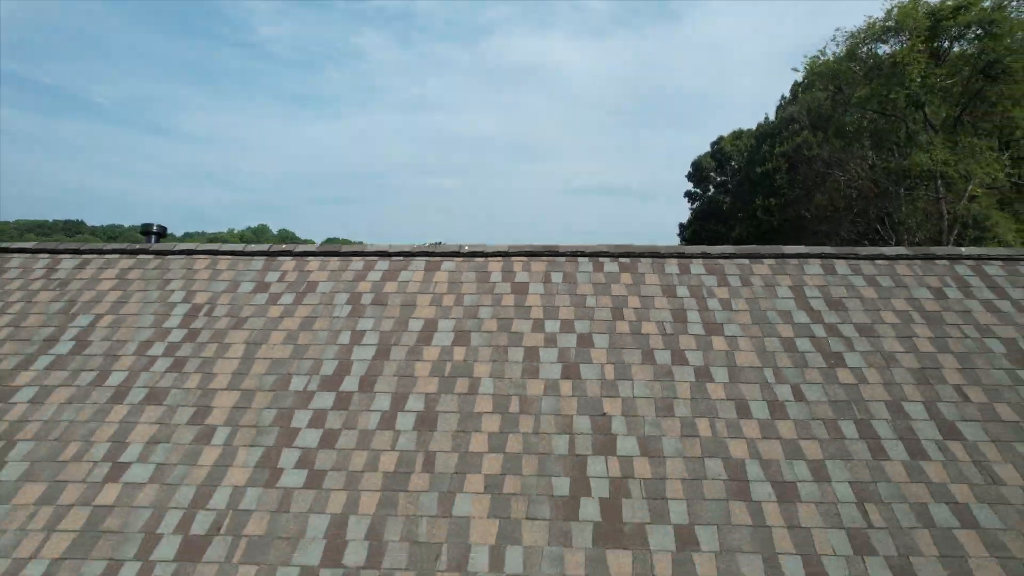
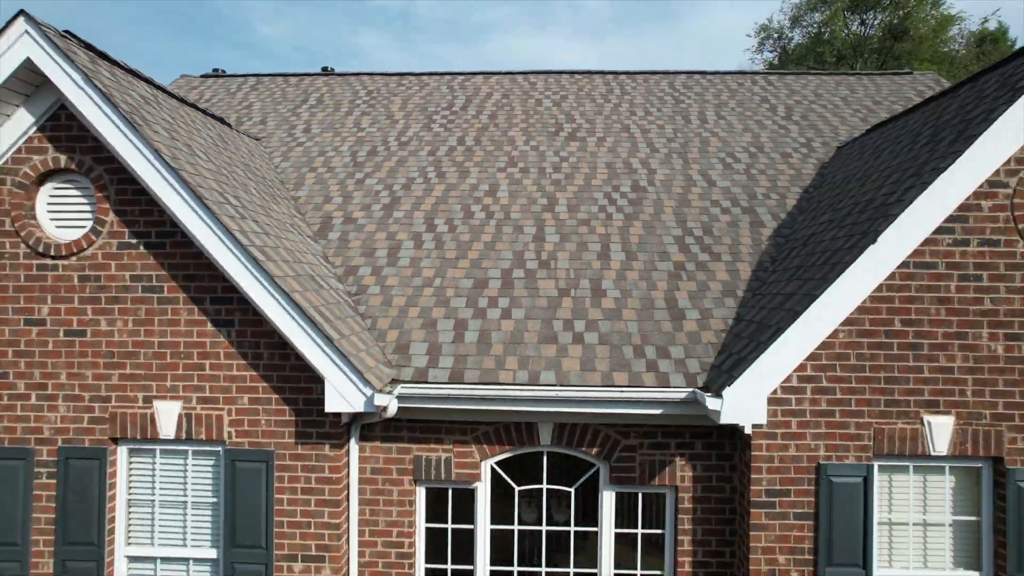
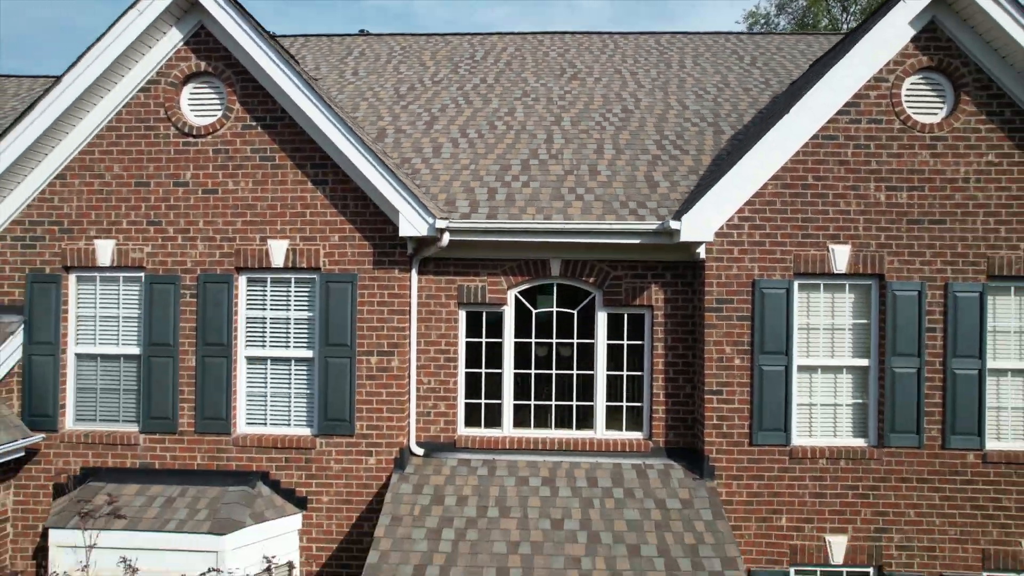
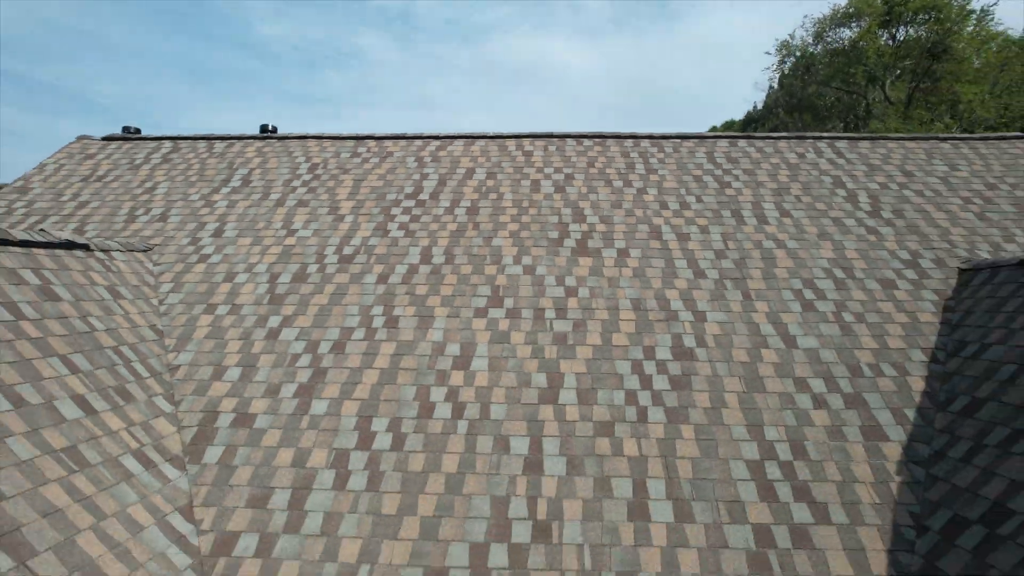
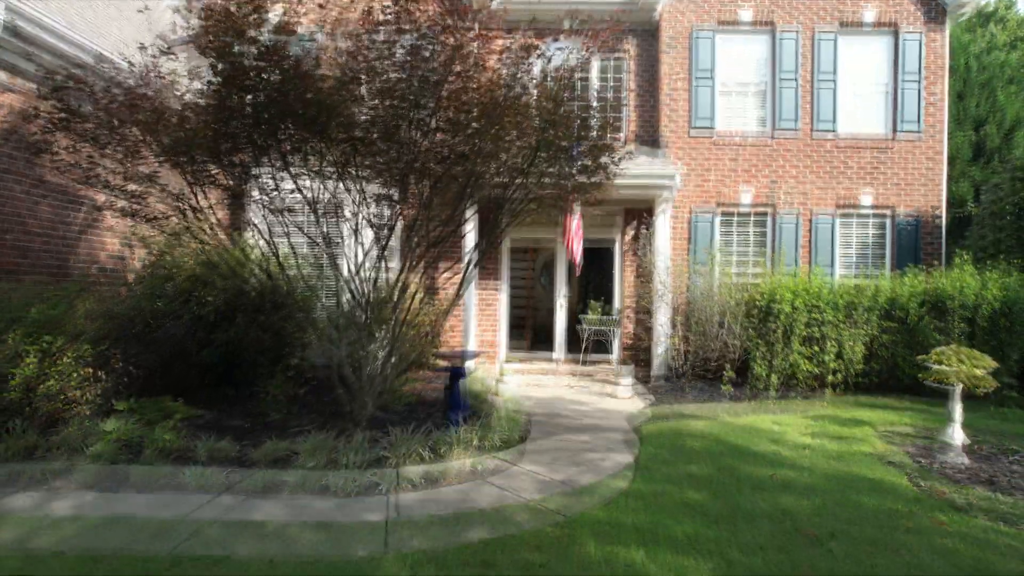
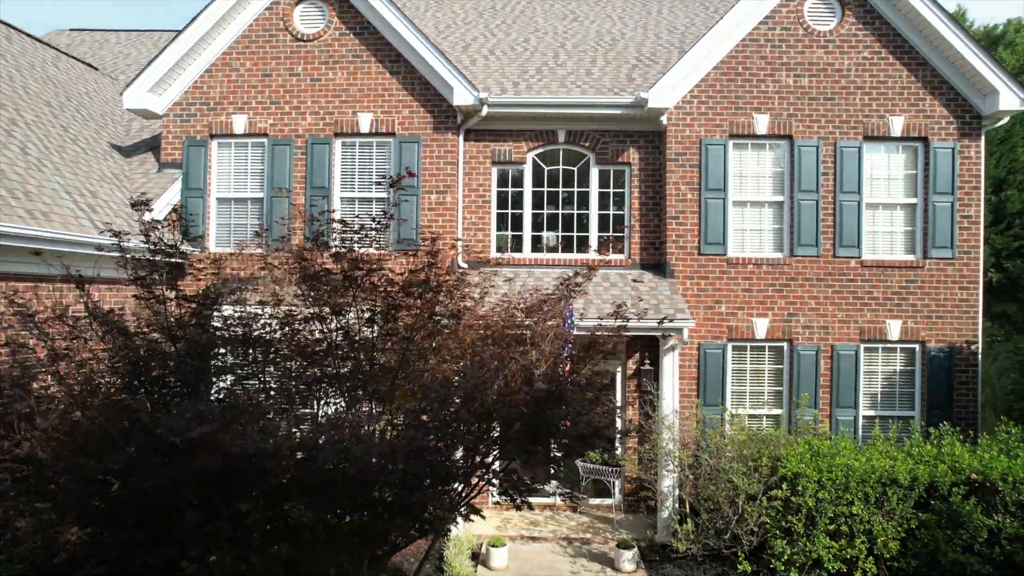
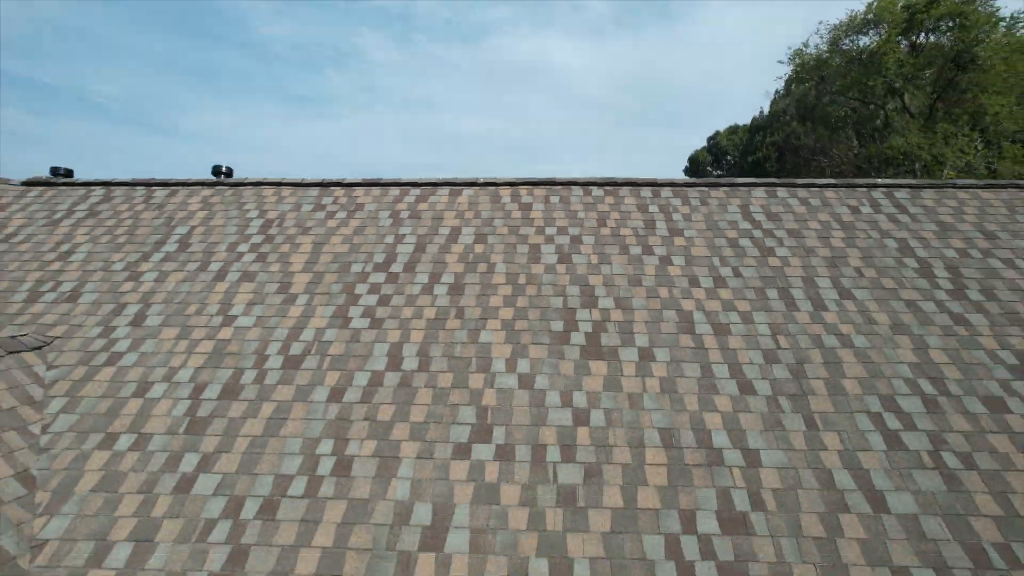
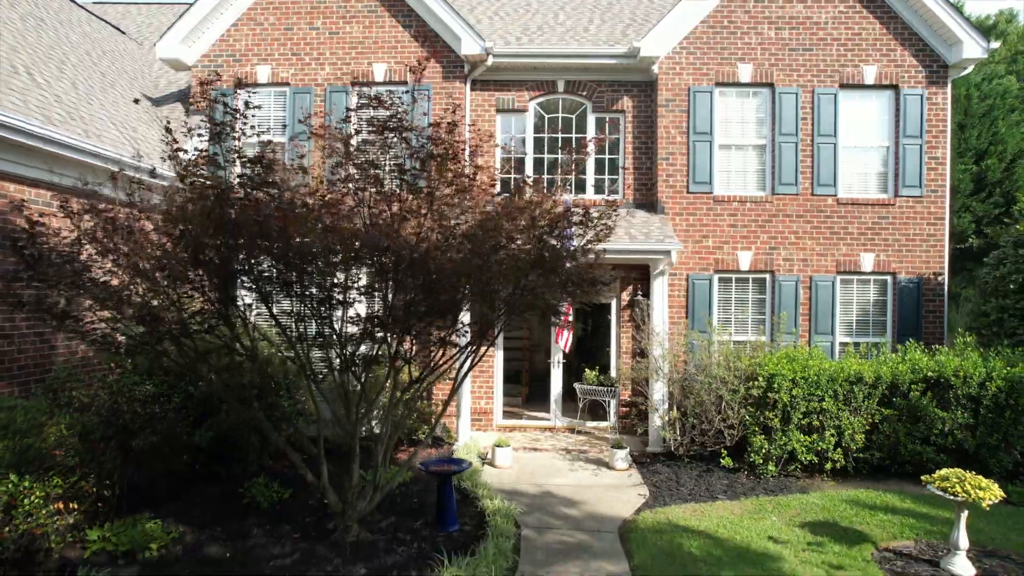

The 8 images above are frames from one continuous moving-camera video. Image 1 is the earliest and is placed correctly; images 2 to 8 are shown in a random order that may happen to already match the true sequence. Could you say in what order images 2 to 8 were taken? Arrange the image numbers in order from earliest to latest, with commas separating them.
7, 4, 2, 3, 6, 8, 5
